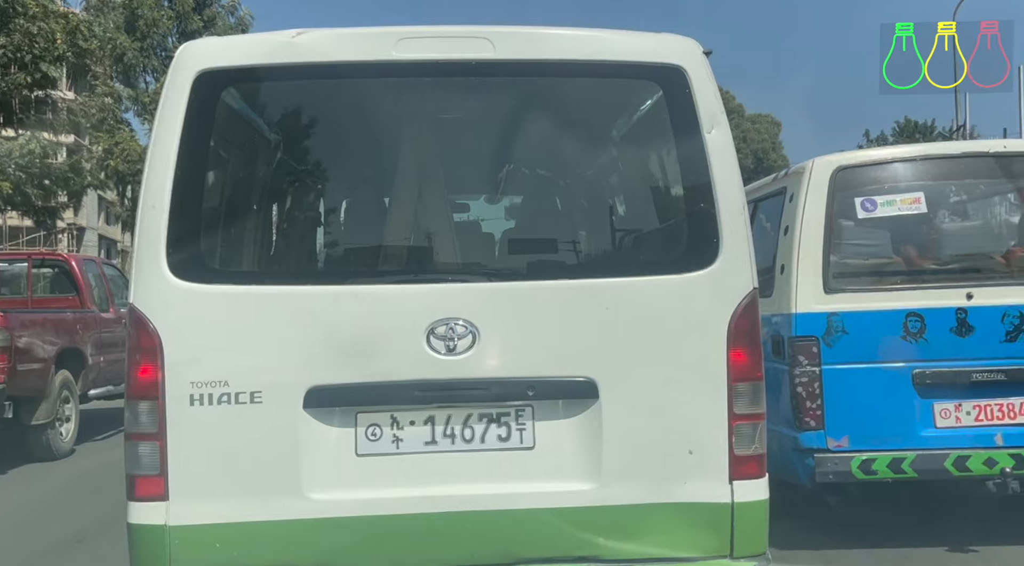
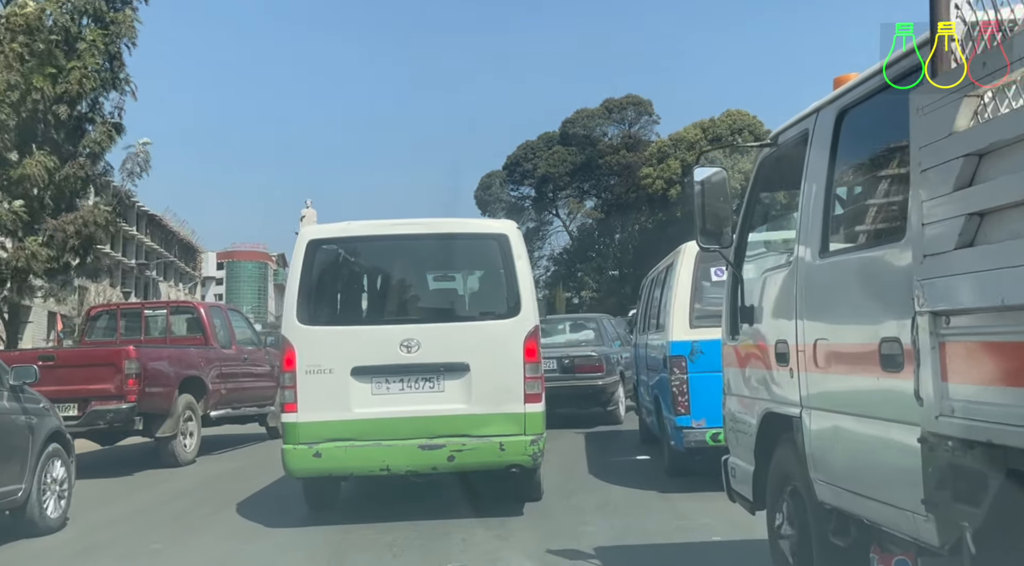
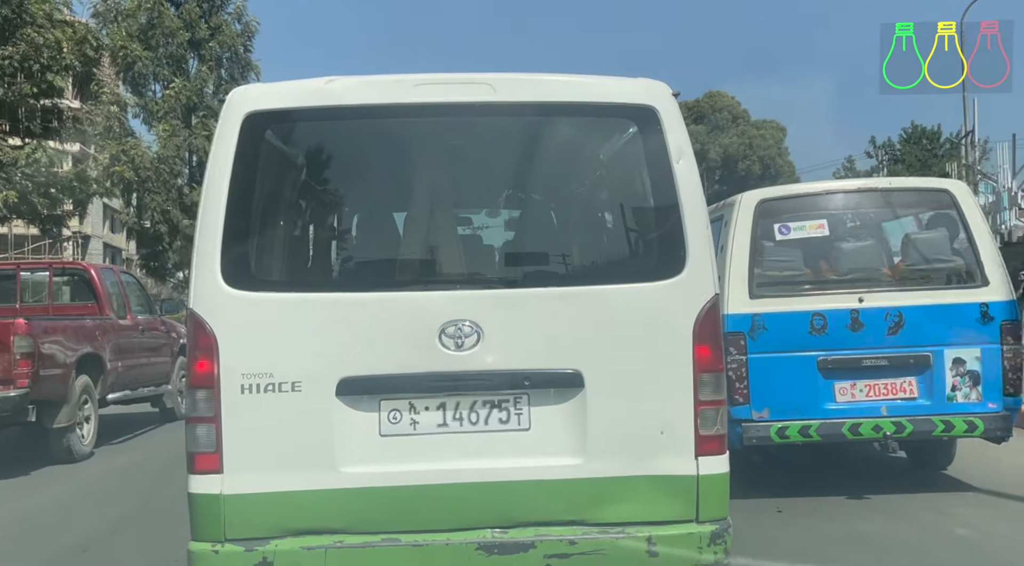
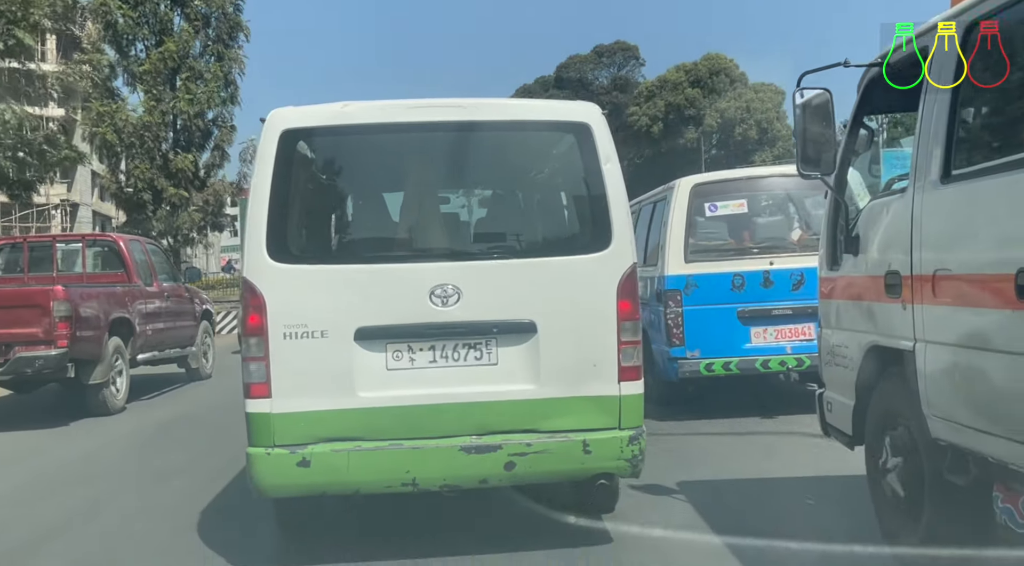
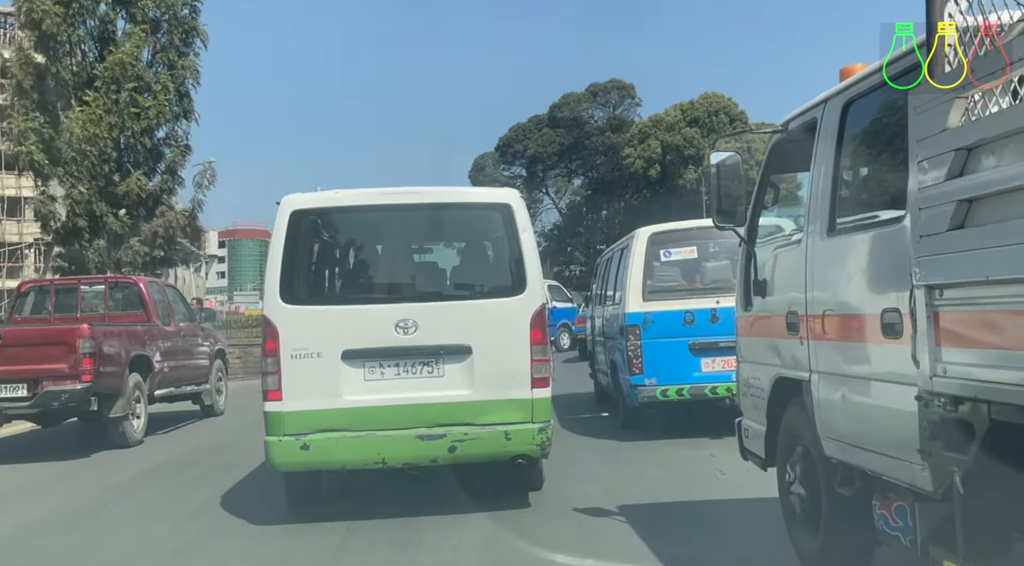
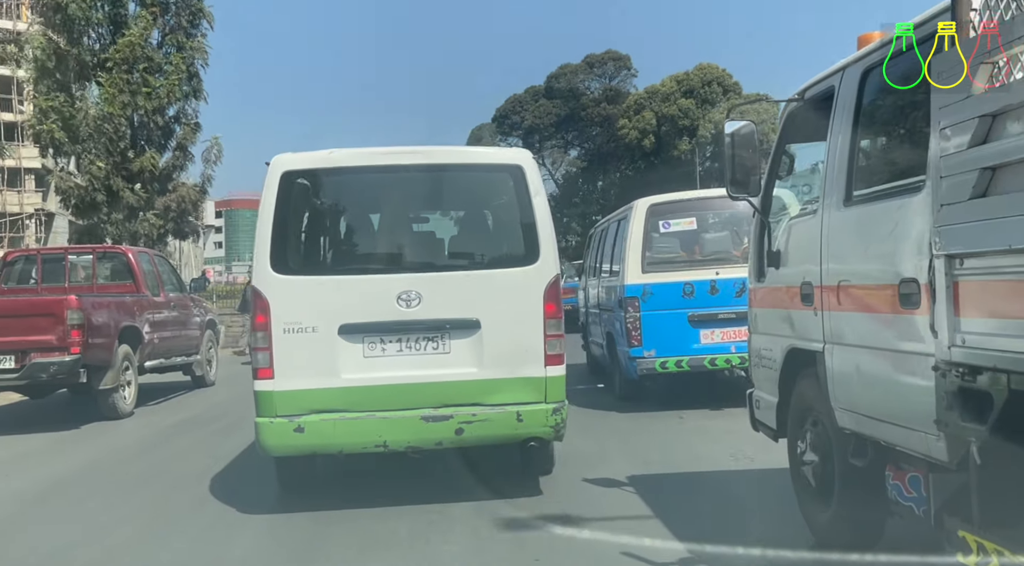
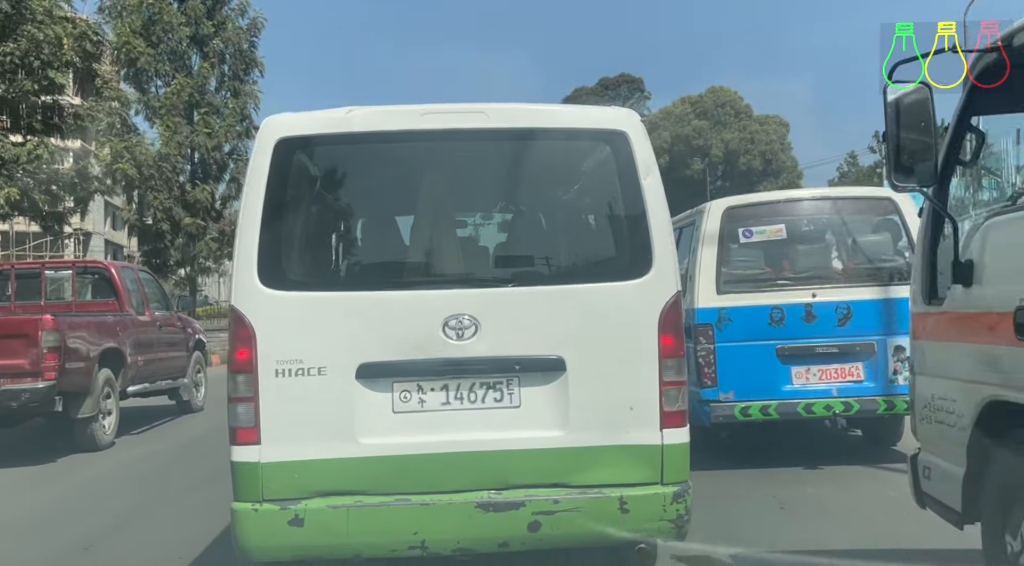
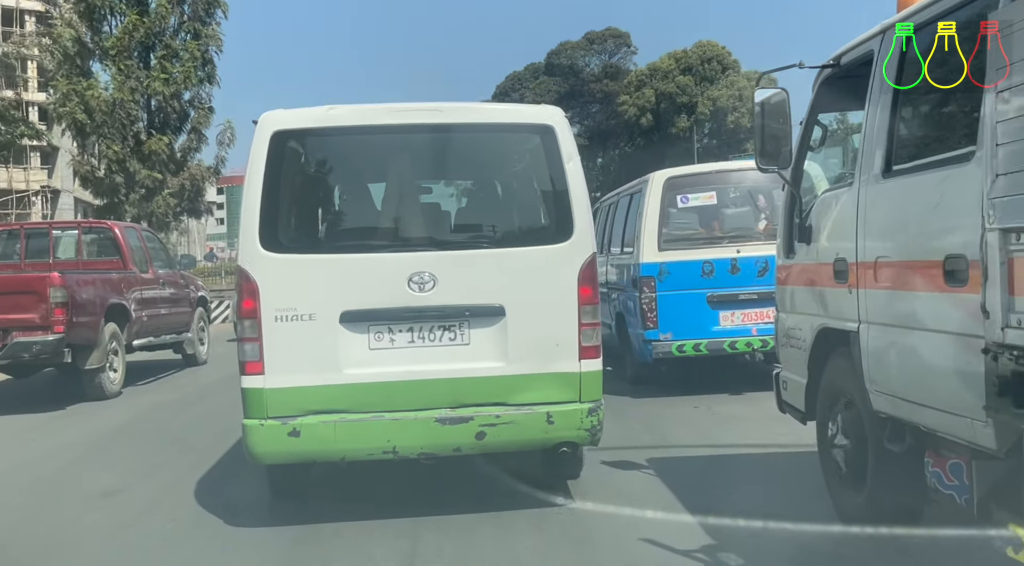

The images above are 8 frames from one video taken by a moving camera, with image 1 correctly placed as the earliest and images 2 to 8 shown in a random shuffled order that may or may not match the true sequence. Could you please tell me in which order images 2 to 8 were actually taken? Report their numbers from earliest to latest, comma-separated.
3, 7, 4, 8, 6, 5, 2
